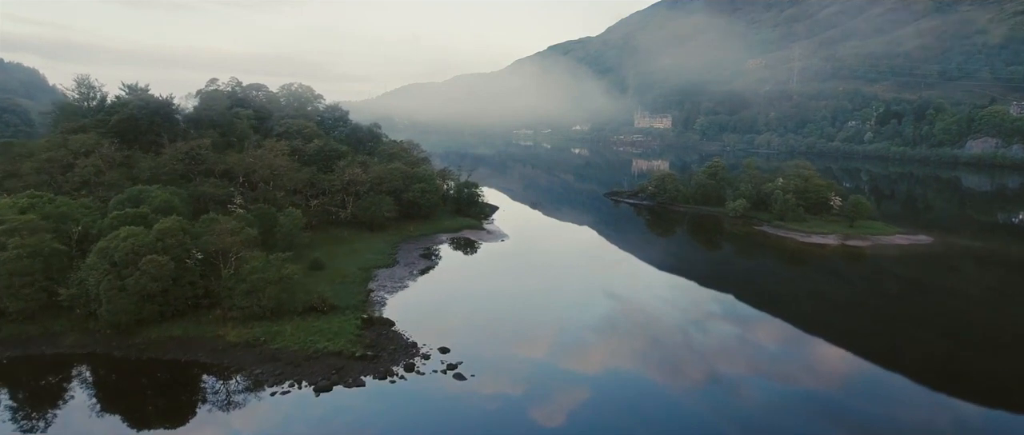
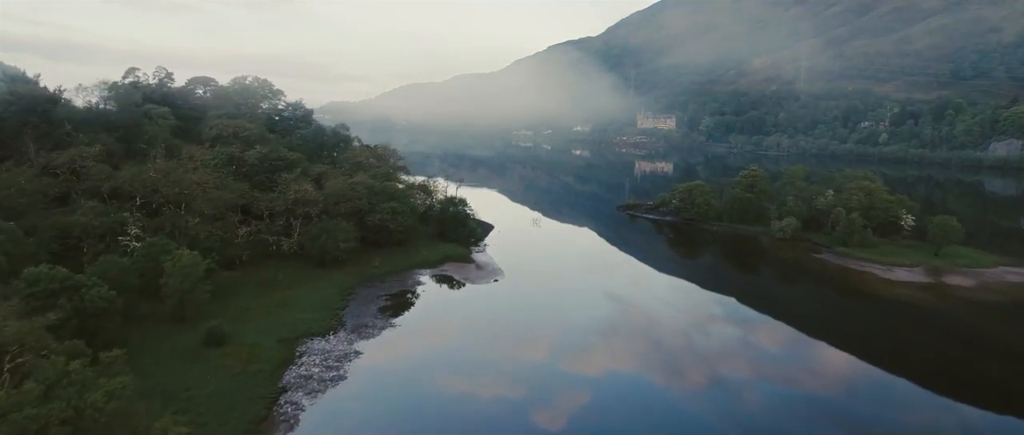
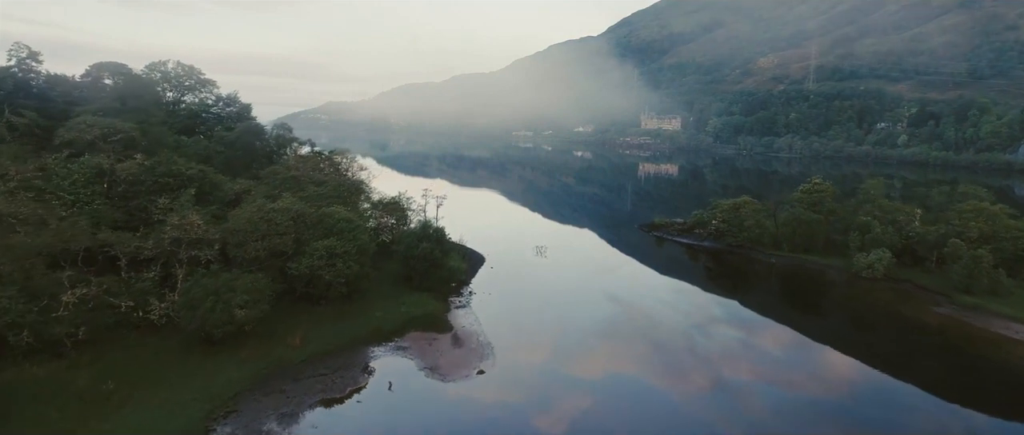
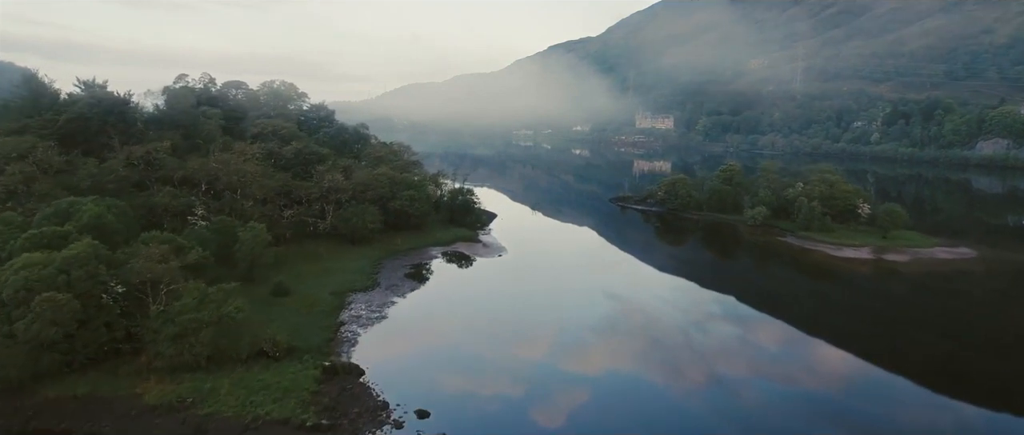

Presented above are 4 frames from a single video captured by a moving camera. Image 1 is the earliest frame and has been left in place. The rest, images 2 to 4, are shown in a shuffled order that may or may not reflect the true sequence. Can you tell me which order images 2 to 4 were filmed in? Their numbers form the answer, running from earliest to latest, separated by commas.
4, 2, 3
